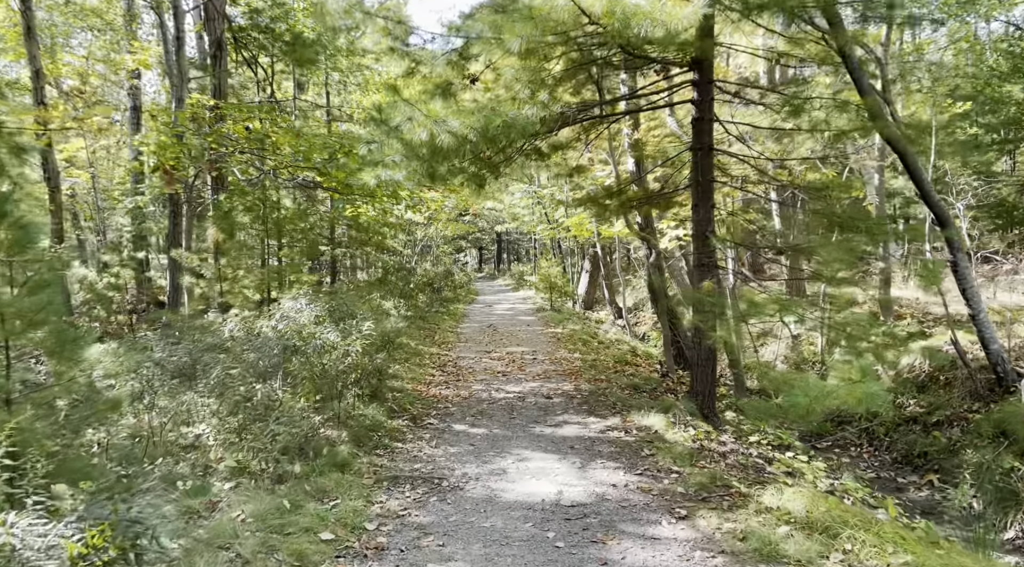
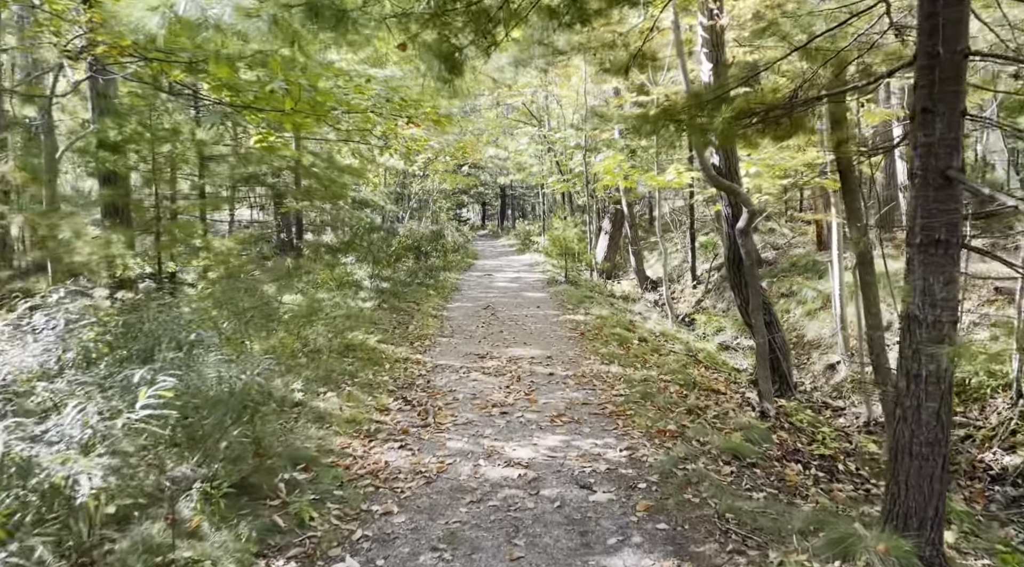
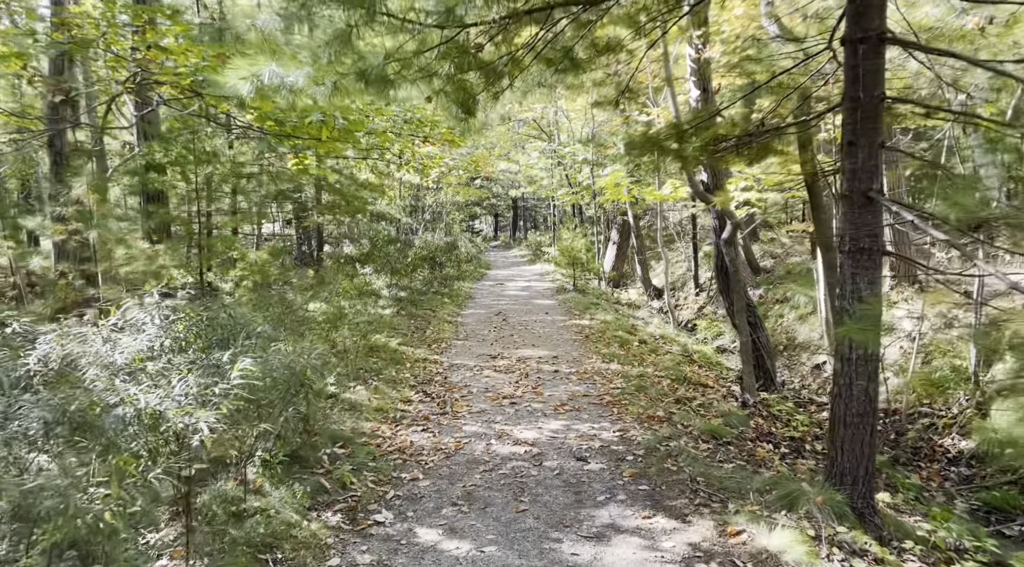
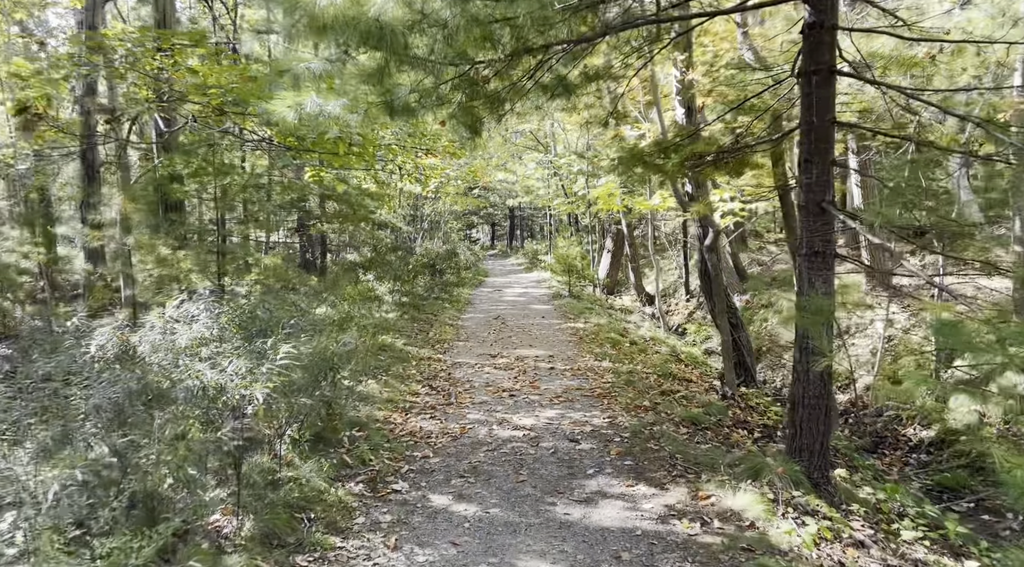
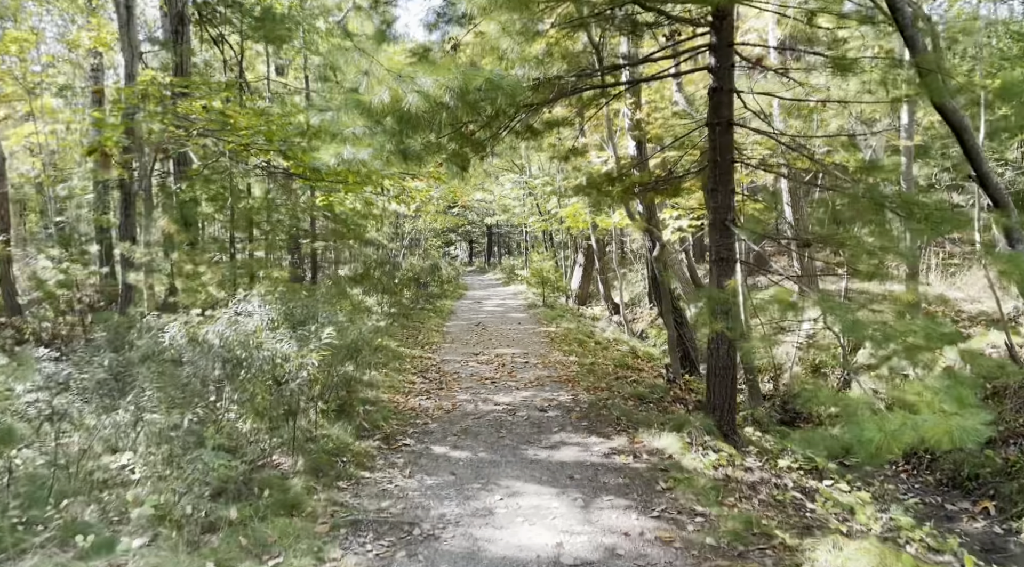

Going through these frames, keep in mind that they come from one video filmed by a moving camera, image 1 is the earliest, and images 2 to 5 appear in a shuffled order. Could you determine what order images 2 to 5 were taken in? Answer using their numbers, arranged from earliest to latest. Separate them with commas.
5, 4, 3, 2
